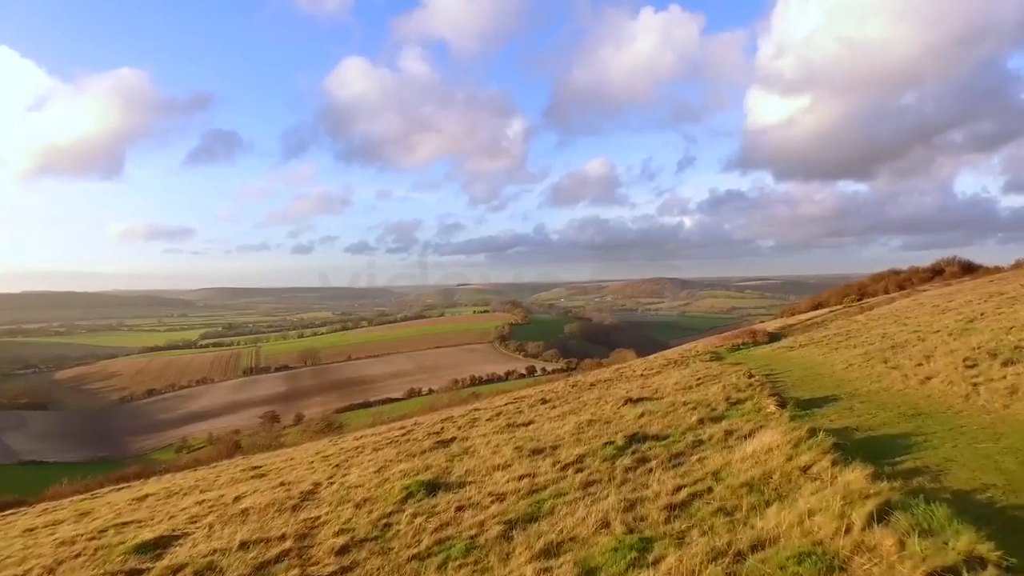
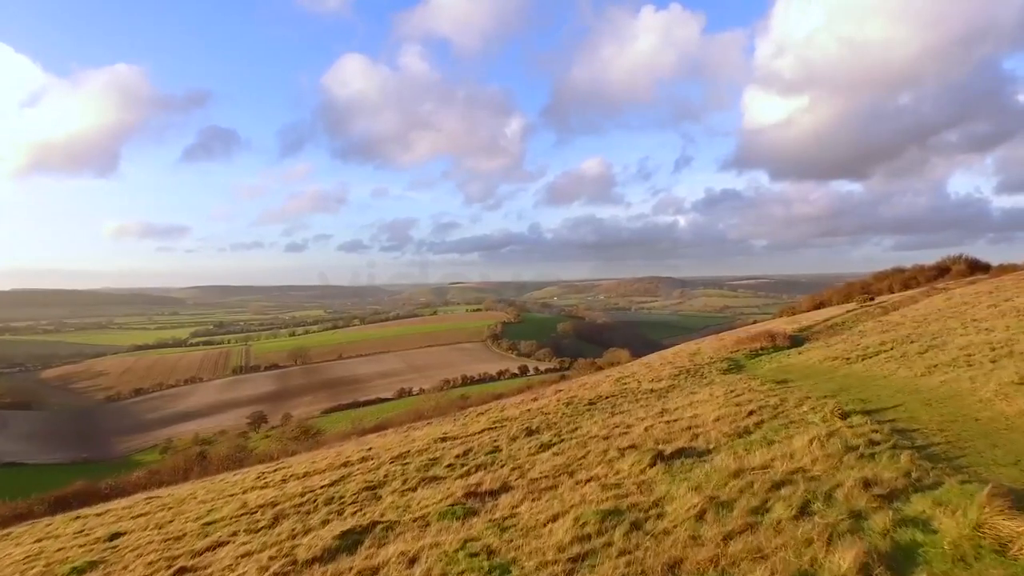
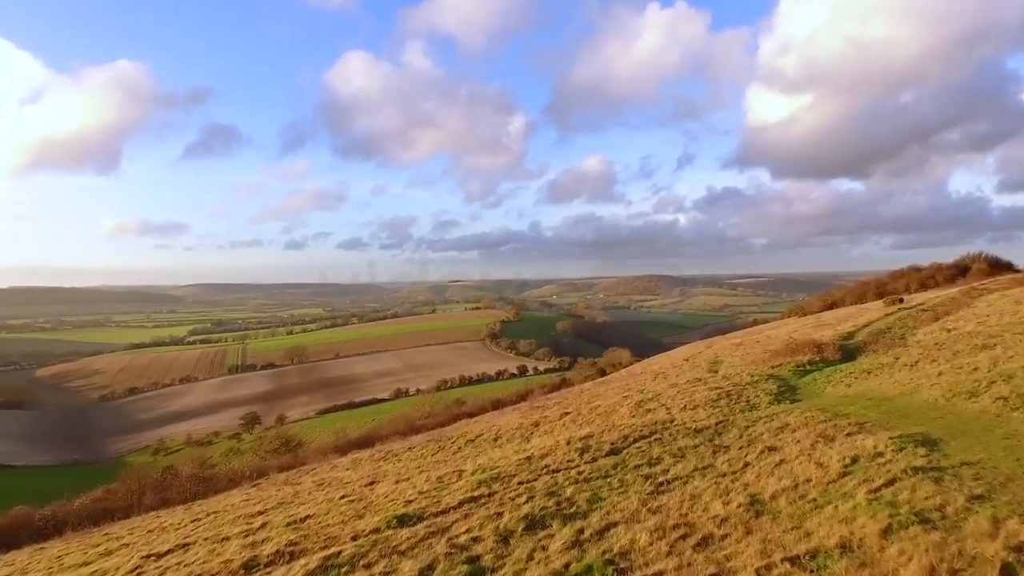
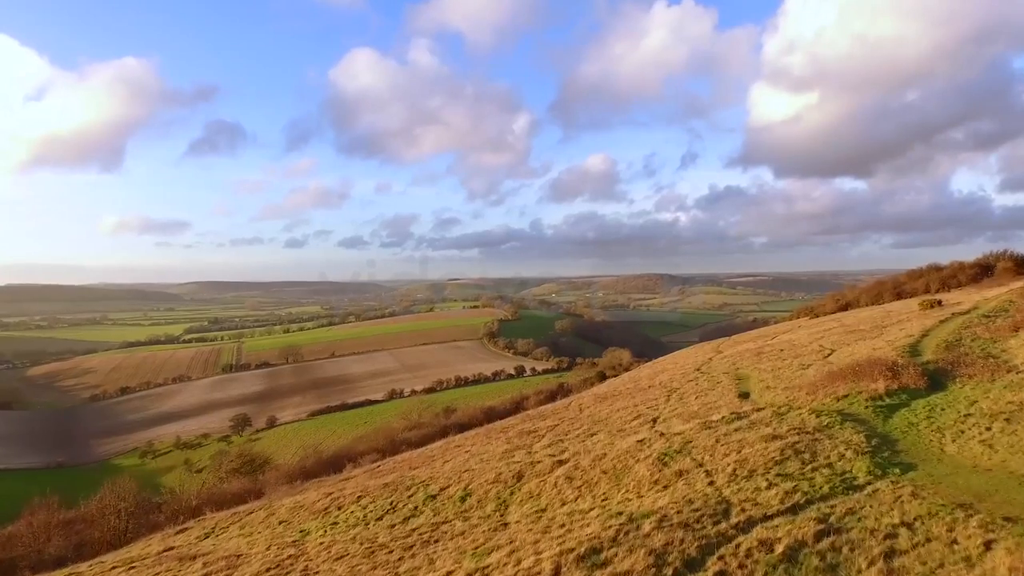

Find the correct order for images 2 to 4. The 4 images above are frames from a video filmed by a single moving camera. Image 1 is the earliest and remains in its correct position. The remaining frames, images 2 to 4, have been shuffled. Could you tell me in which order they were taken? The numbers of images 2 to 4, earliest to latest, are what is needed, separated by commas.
2, 3, 4
